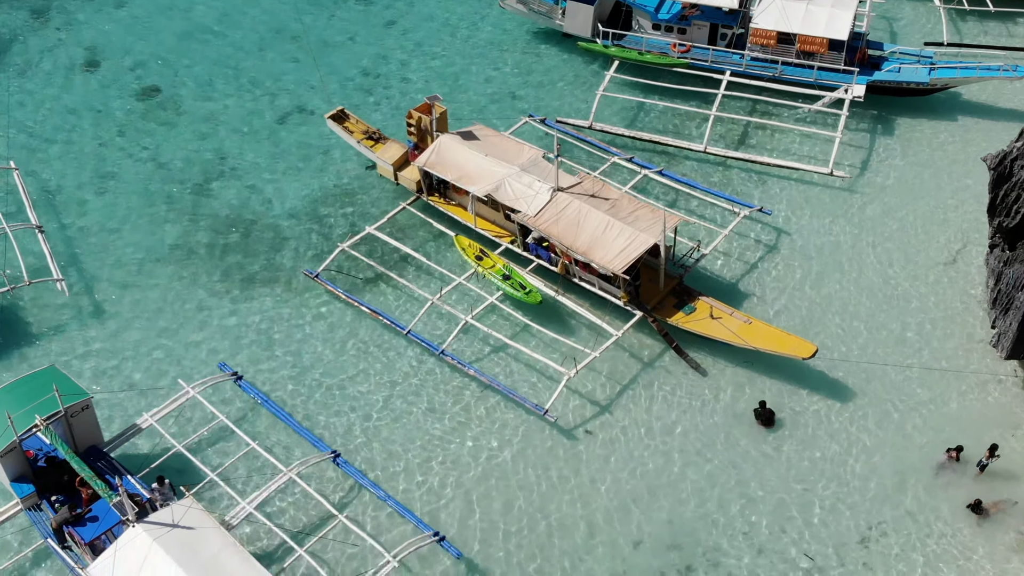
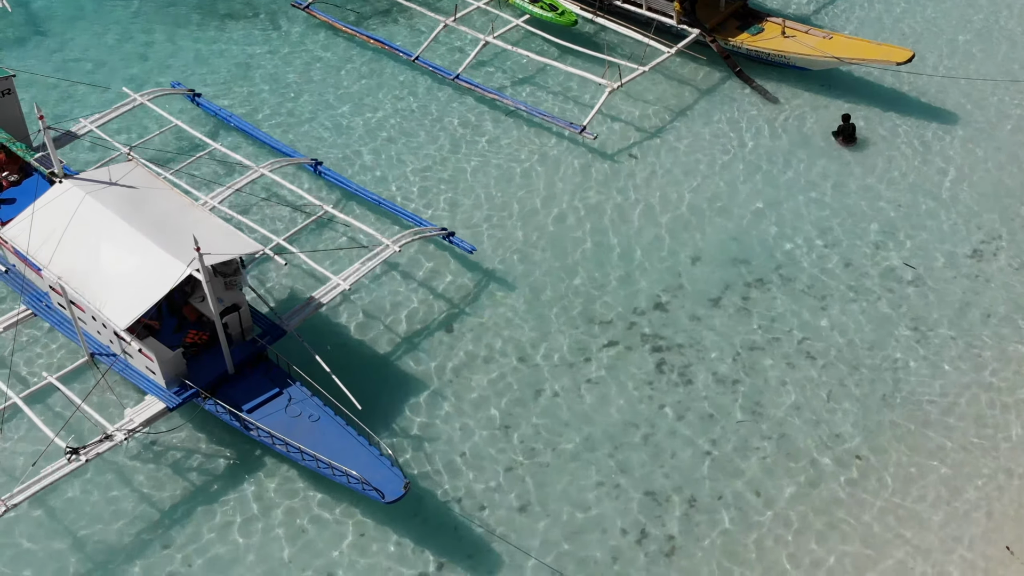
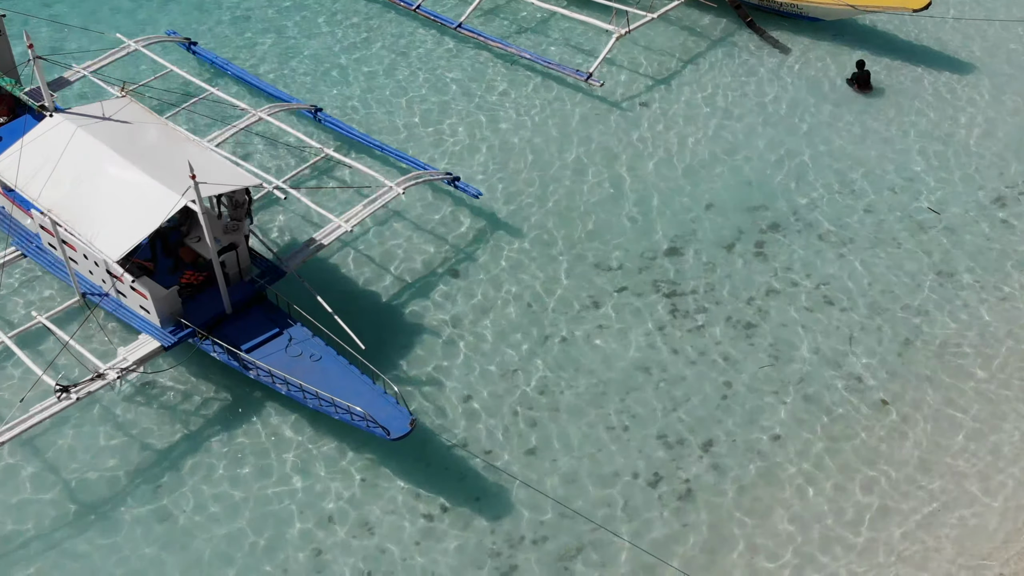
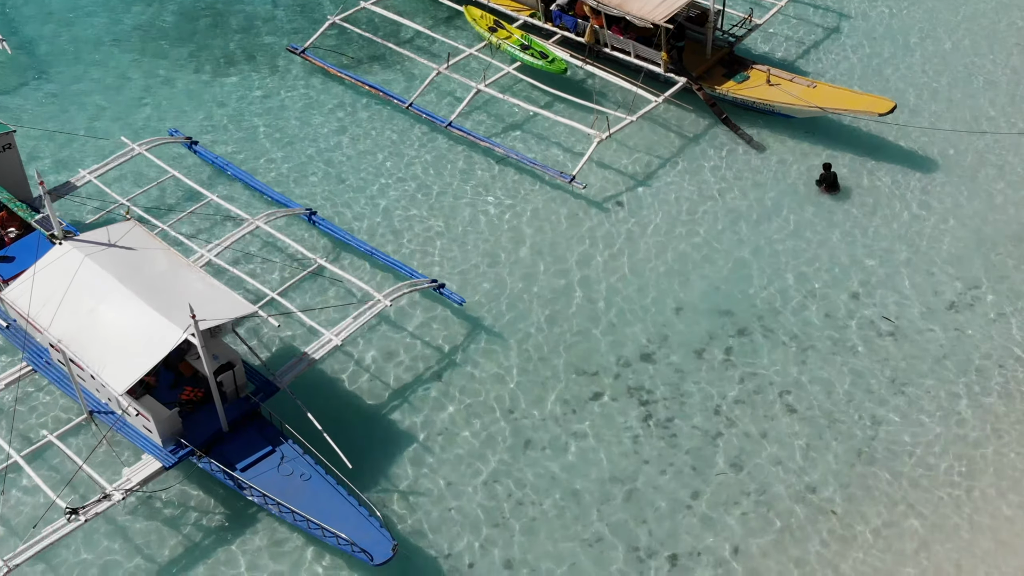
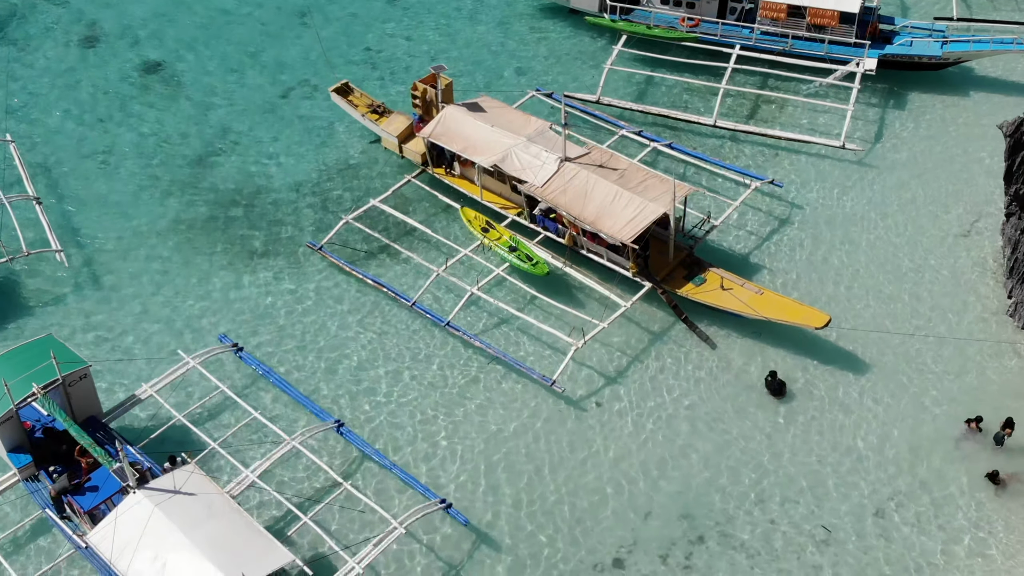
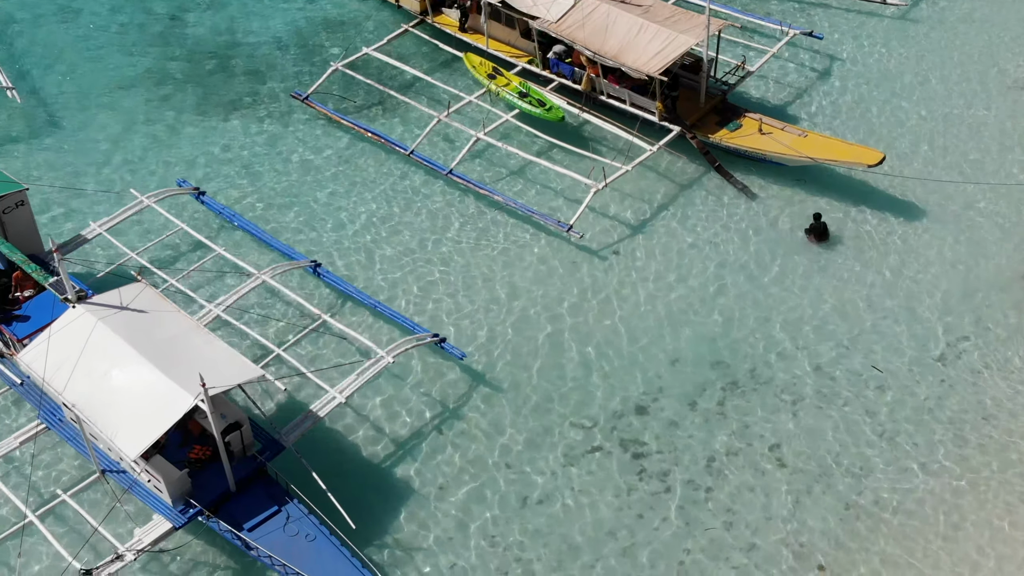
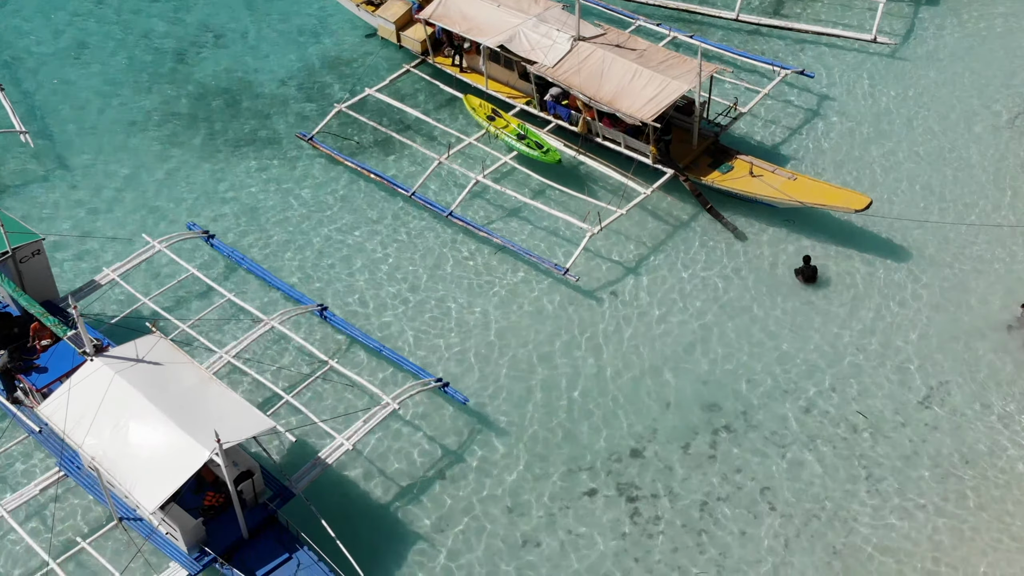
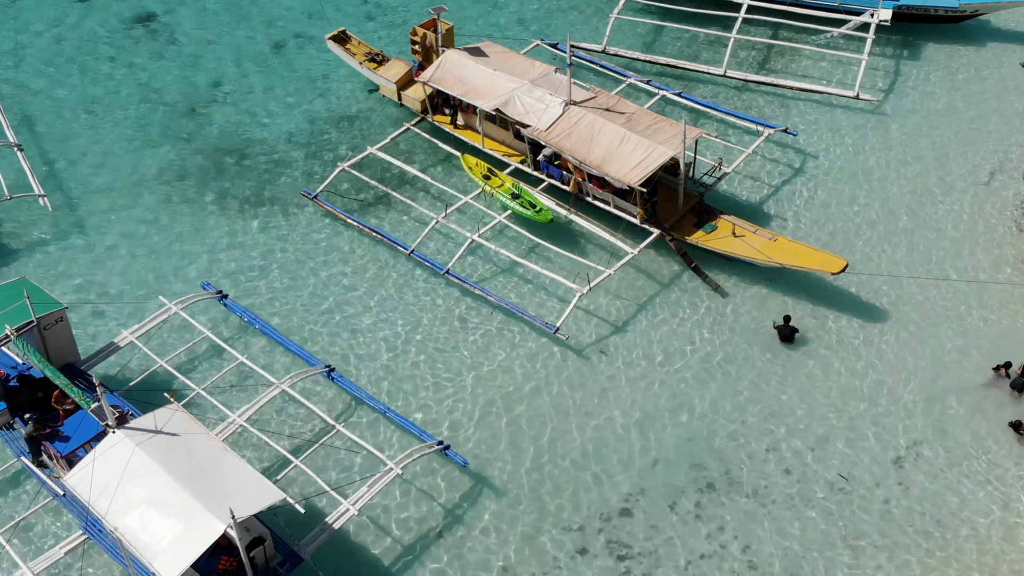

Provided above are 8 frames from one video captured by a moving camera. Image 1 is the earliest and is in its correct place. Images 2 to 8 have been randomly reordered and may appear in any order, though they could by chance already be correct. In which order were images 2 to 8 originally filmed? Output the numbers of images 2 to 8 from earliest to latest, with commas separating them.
5, 8, 7, 6, 4, 2, 3
